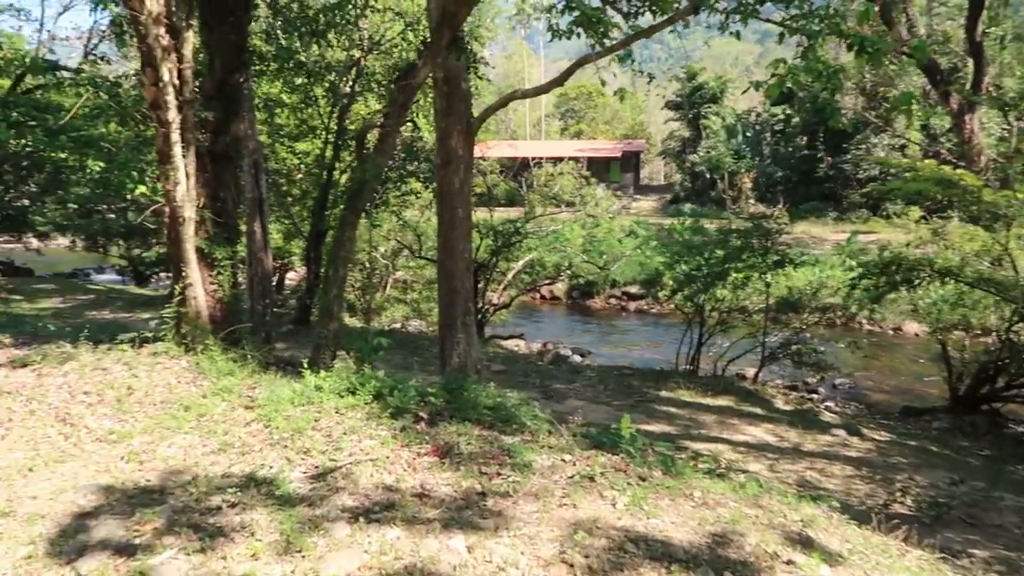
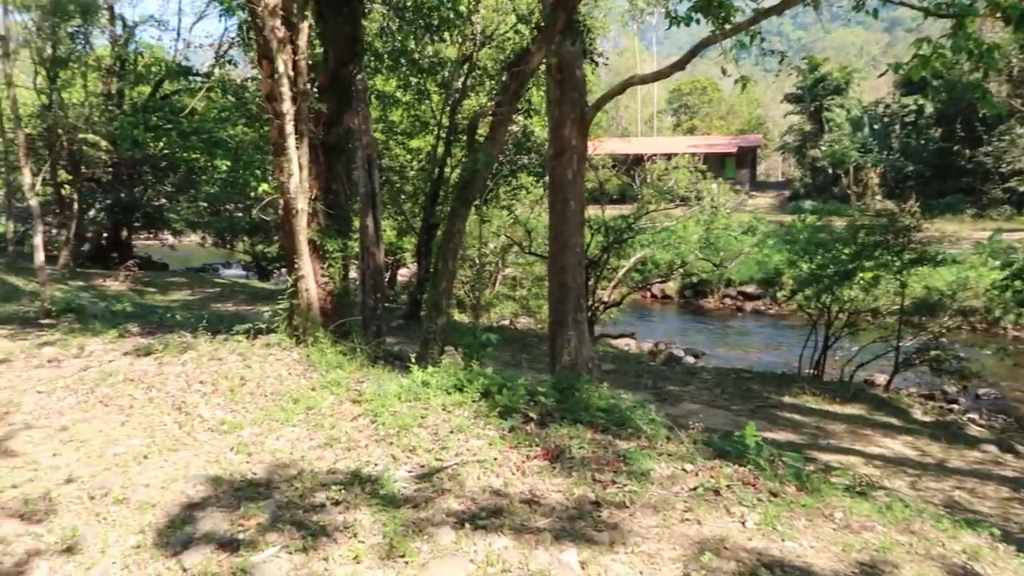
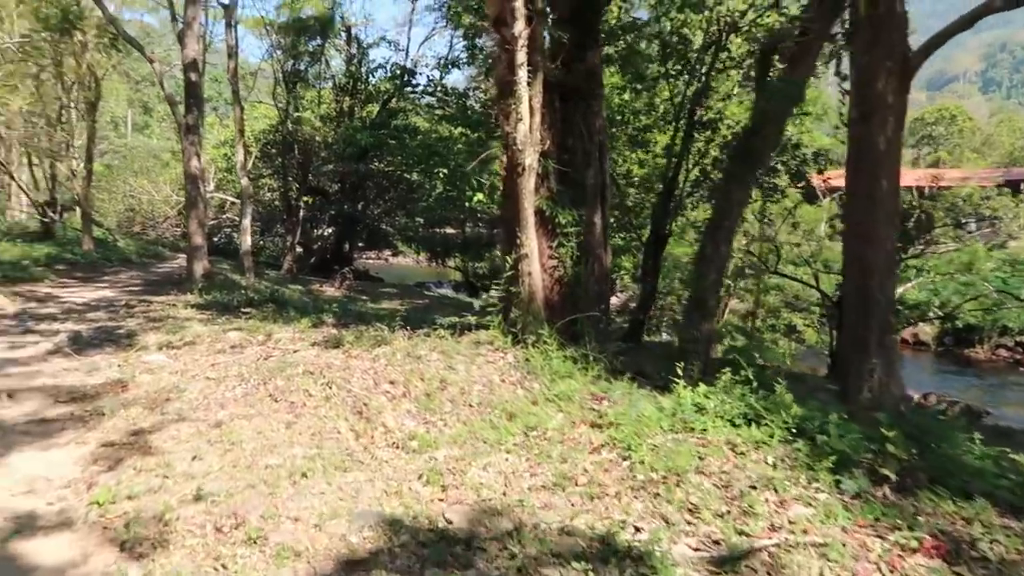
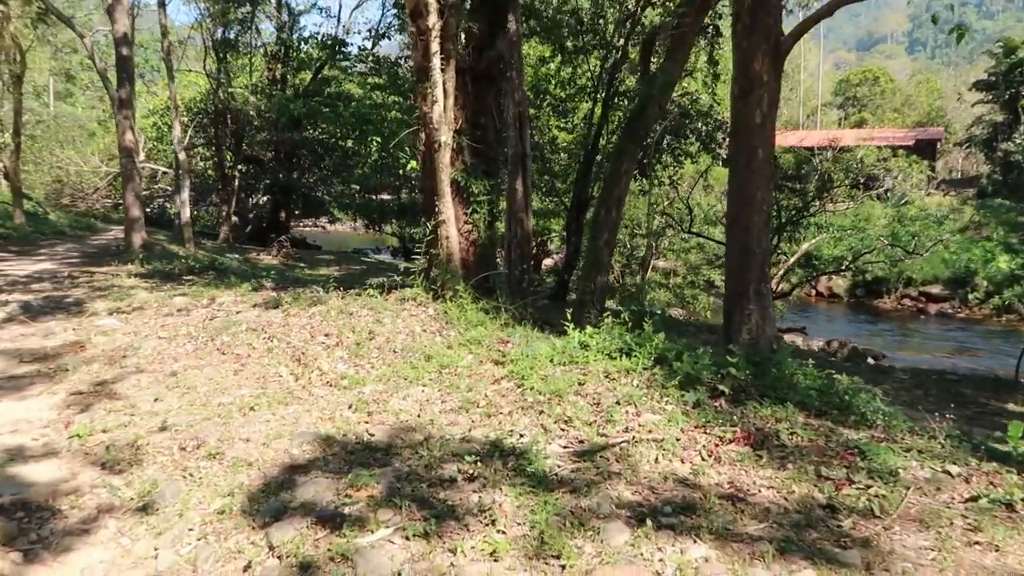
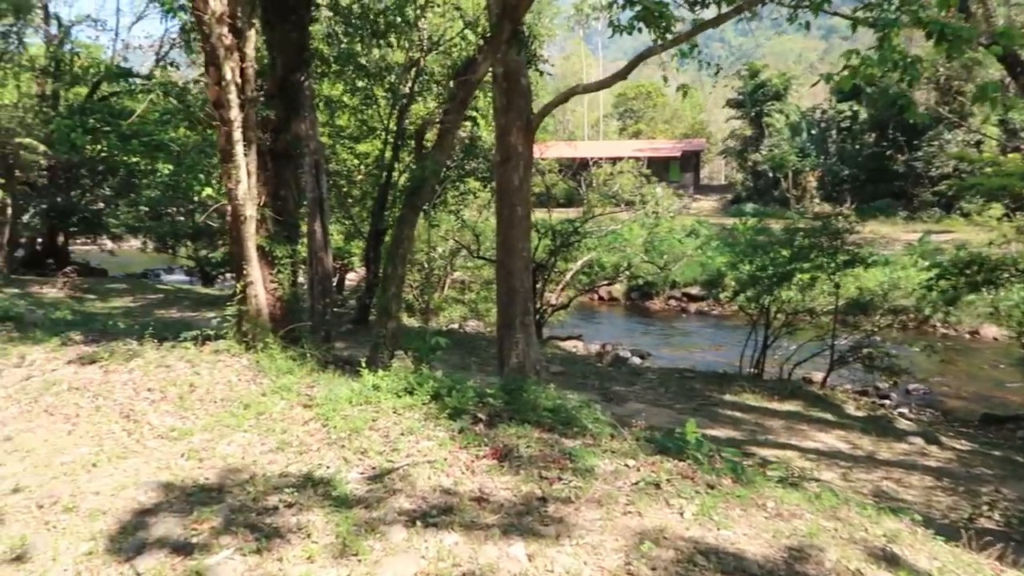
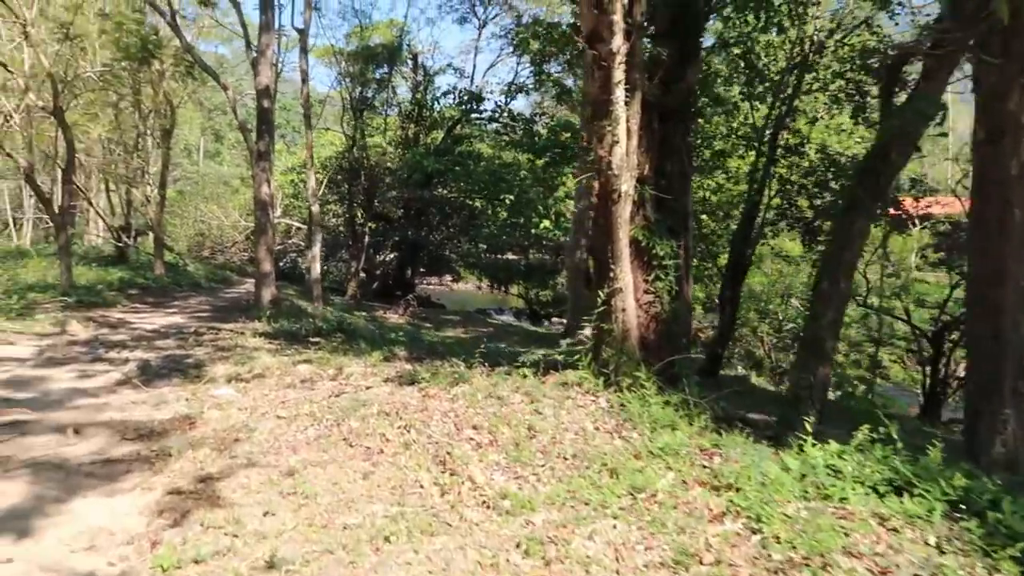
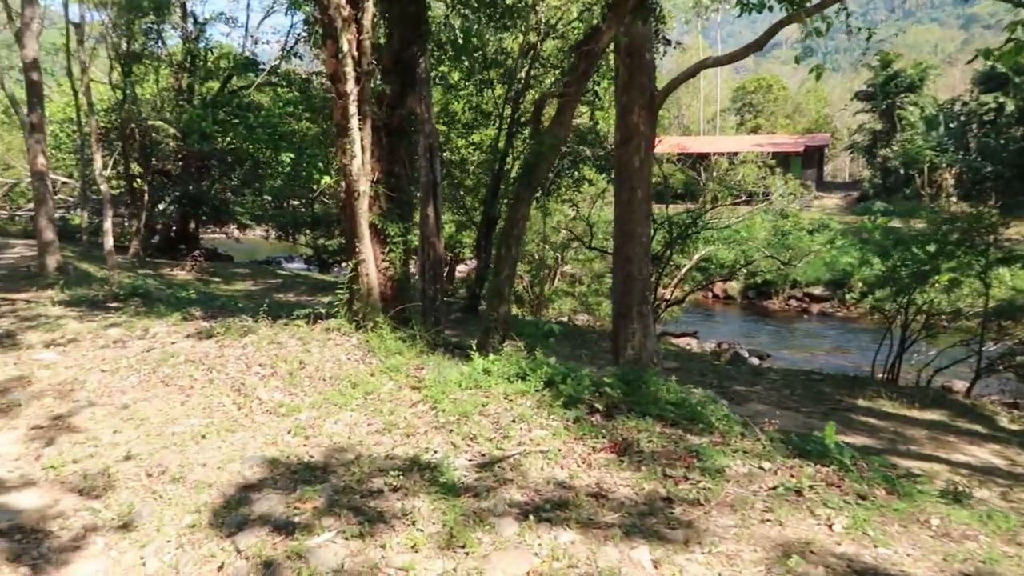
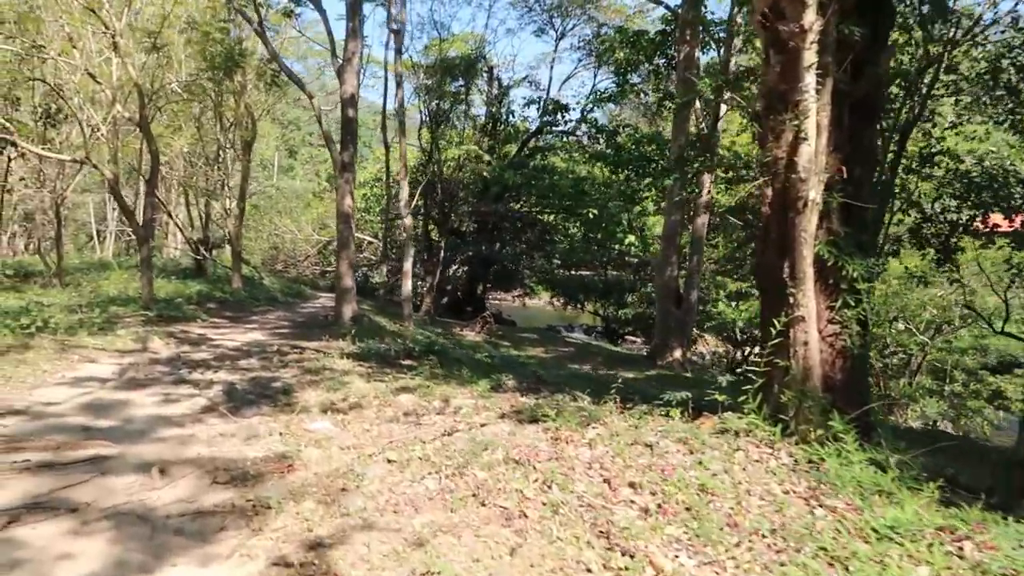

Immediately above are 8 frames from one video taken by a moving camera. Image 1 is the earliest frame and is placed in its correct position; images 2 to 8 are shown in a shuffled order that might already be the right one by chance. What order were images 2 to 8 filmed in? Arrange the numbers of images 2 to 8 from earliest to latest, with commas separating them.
5, 2, 7, 4, 3, 6, 8
